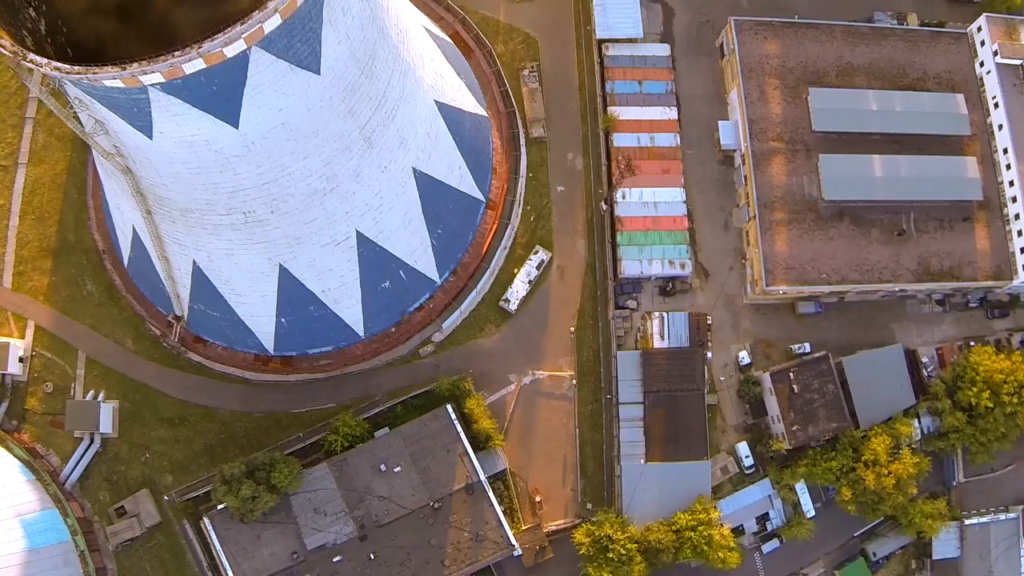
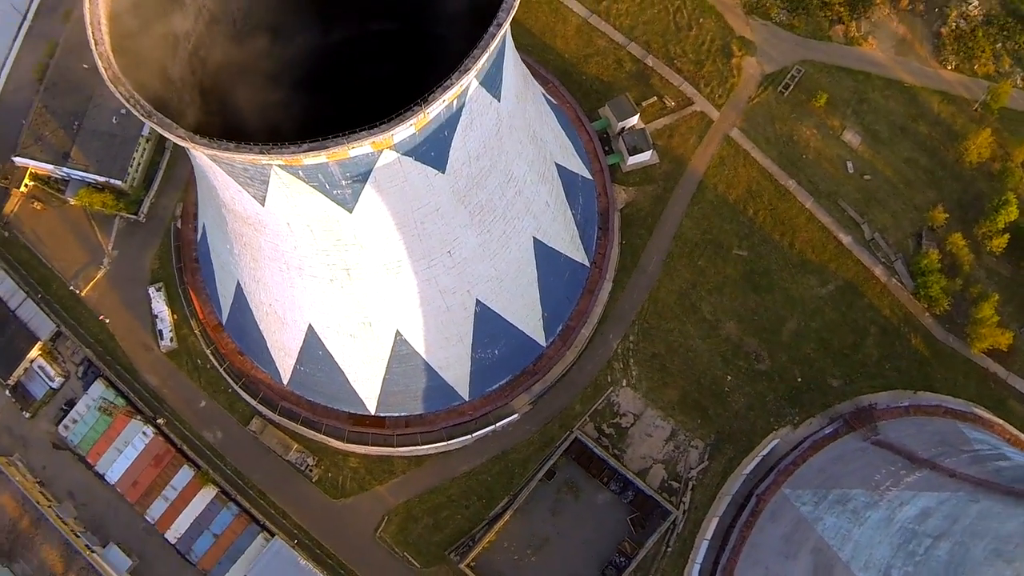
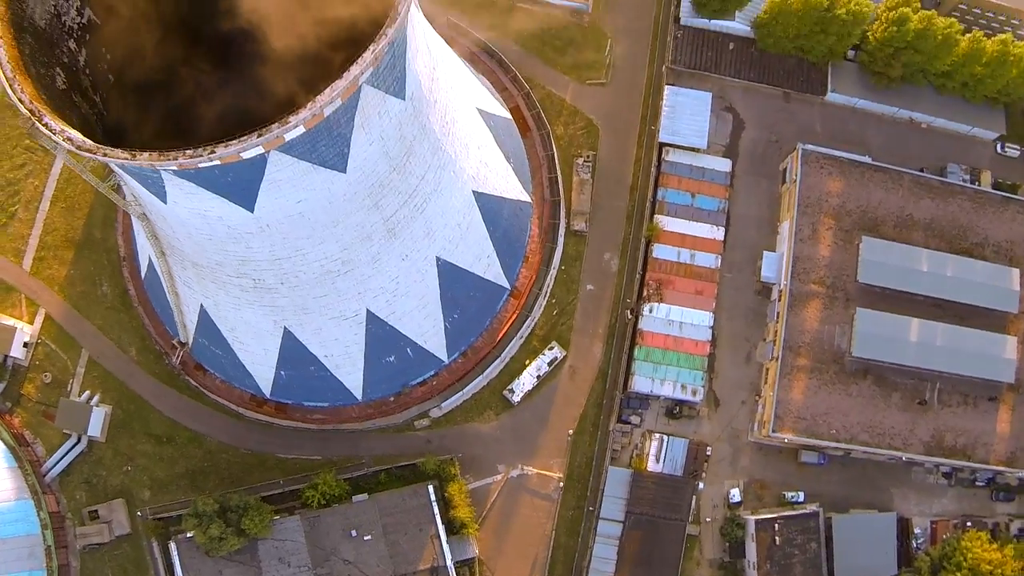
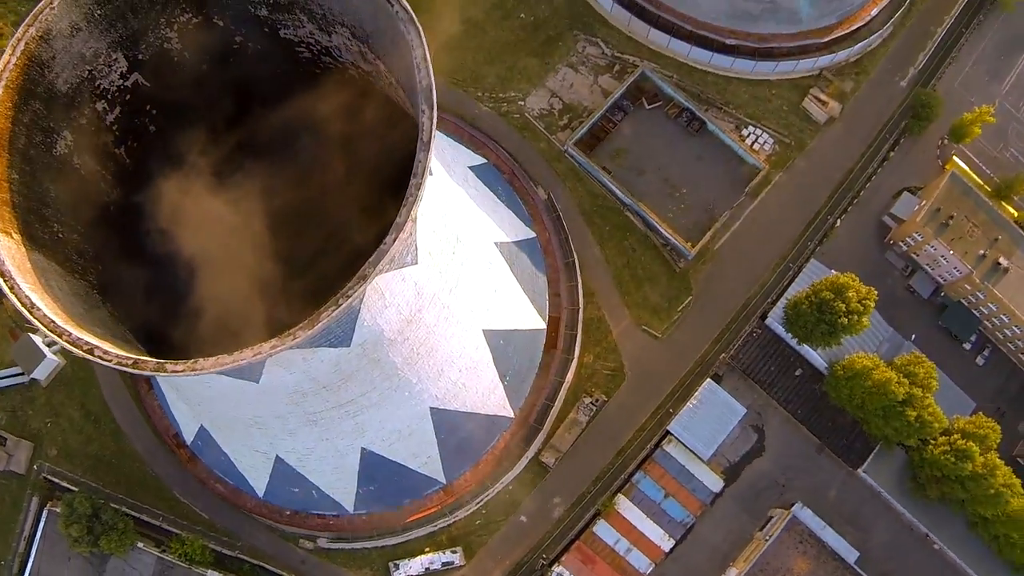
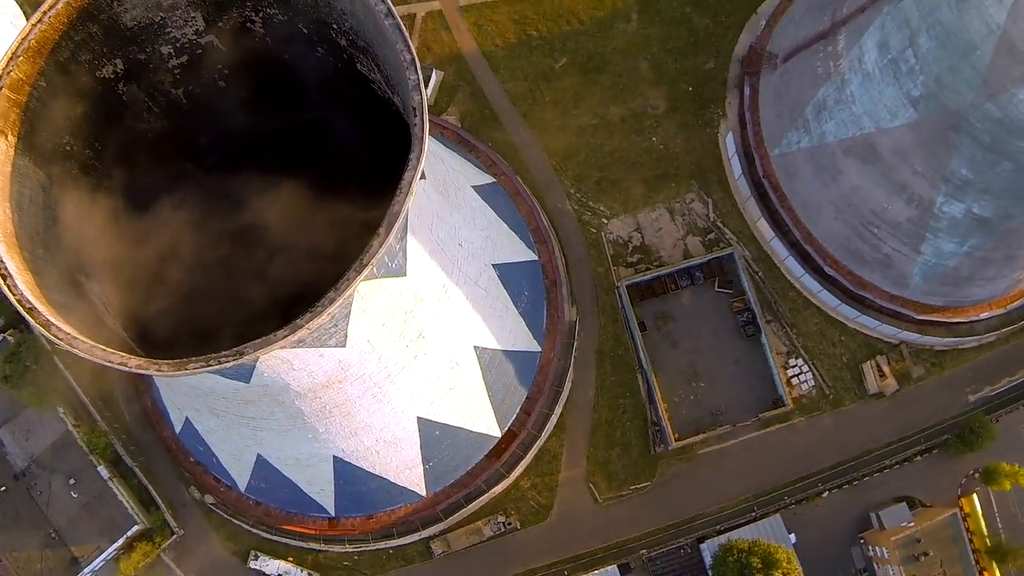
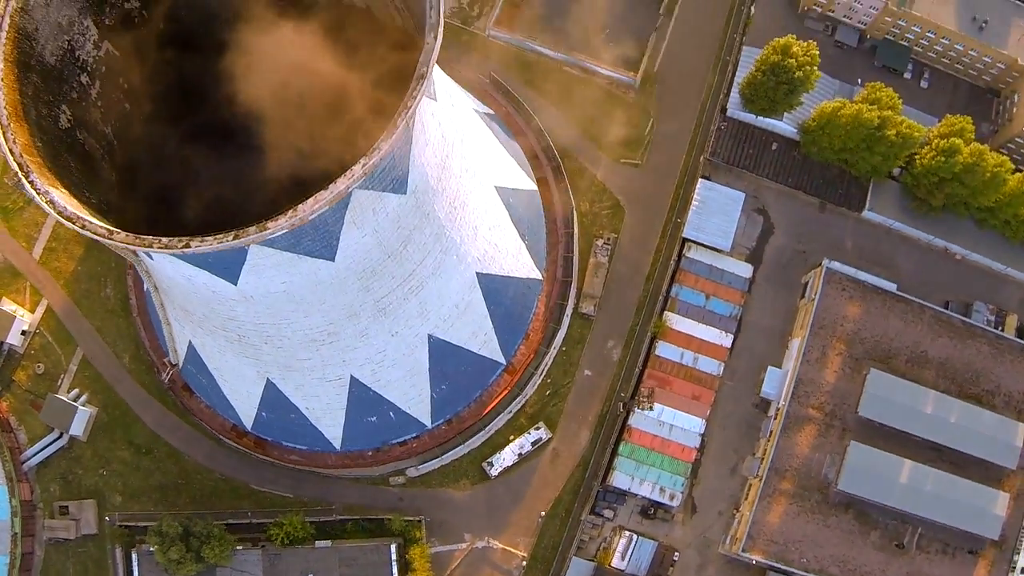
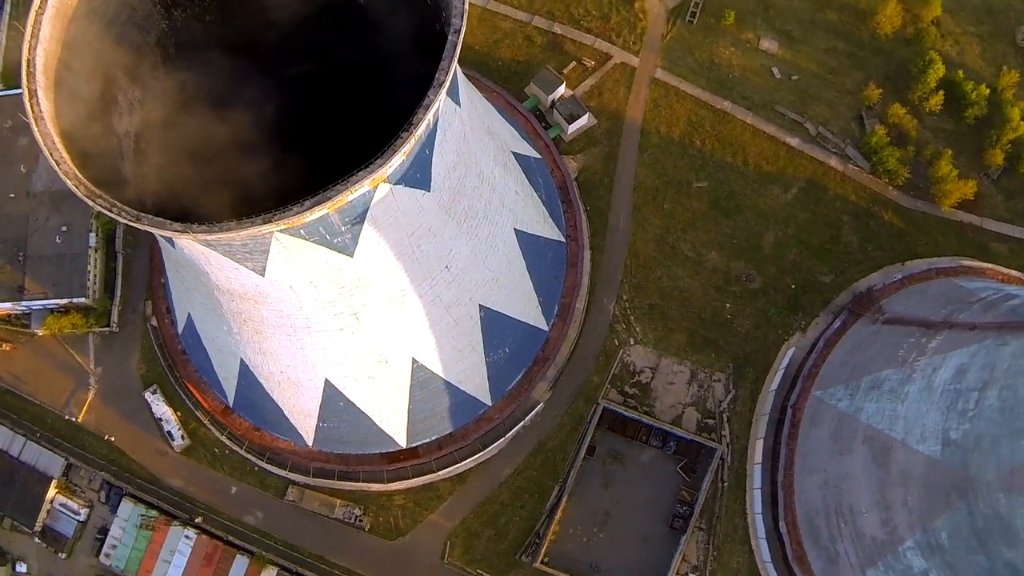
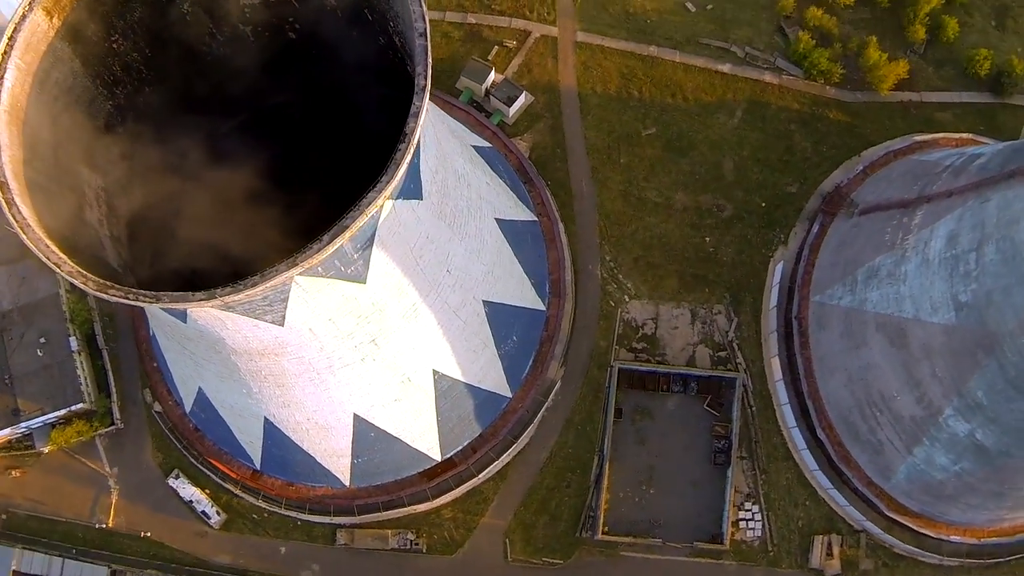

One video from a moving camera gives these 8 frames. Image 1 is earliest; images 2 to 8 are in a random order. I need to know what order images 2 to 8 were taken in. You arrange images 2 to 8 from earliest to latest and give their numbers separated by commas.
3, 6, 4, 5, 8, 7, 2
